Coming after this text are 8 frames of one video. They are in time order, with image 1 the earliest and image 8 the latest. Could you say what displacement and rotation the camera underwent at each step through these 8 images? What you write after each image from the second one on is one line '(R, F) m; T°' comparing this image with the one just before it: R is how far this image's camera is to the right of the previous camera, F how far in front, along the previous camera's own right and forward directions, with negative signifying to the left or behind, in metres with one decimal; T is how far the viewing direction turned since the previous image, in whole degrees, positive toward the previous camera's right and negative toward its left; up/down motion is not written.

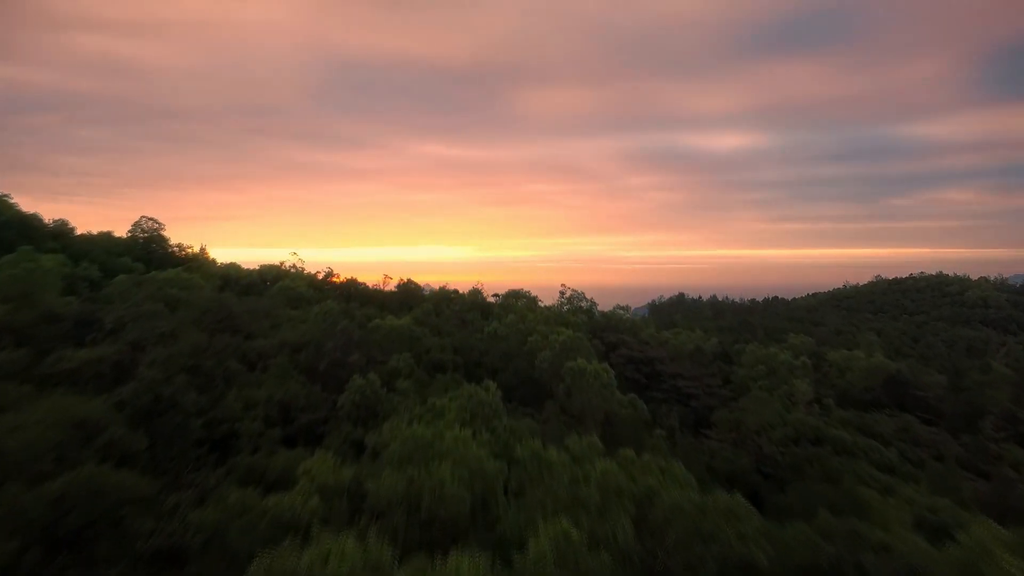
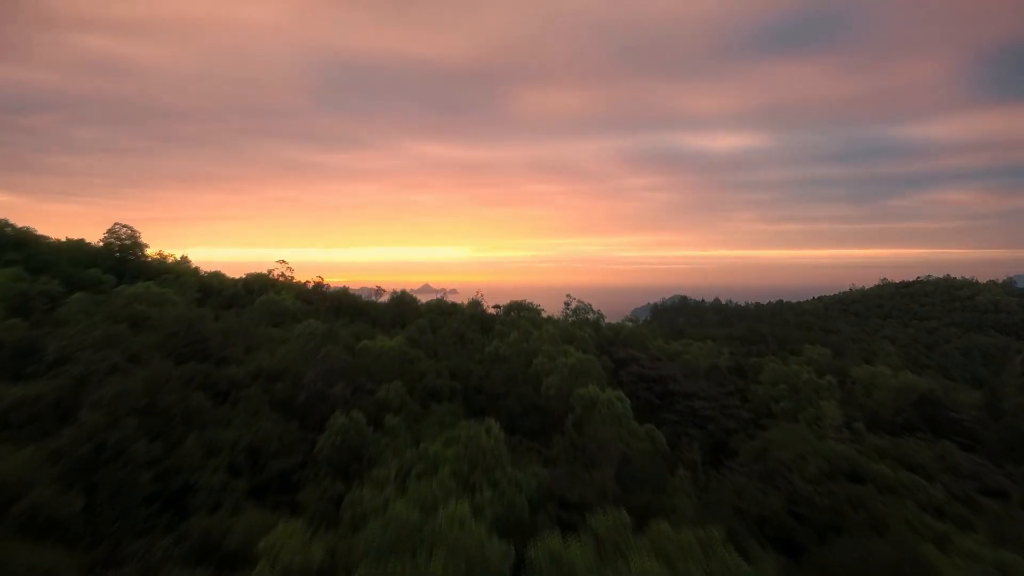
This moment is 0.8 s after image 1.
(-0.1, +0.9) m; 0°
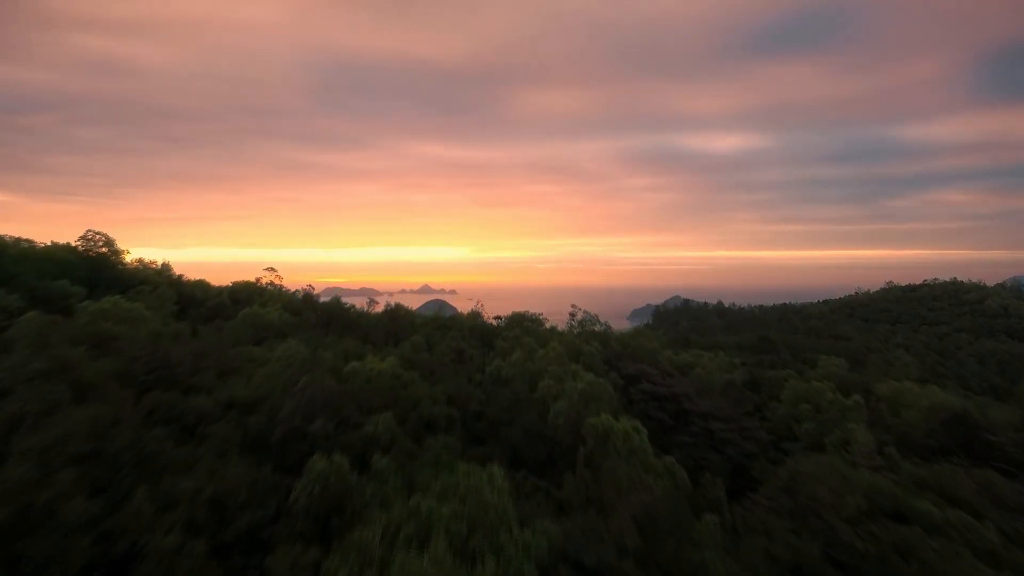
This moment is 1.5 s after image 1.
(-0.1, +0.8) m; 0°
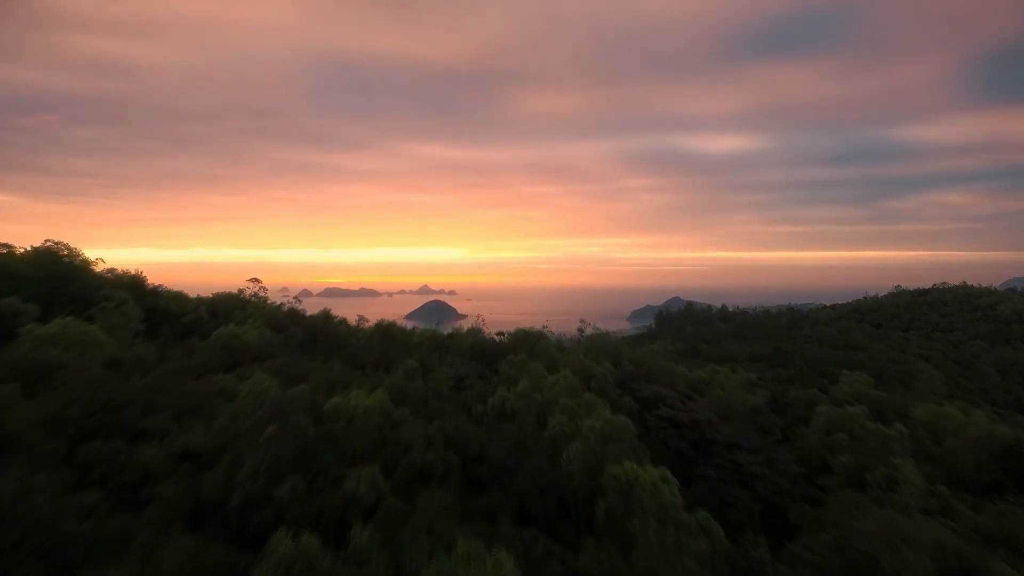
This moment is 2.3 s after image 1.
(-0.1, +1.0) m; 0°
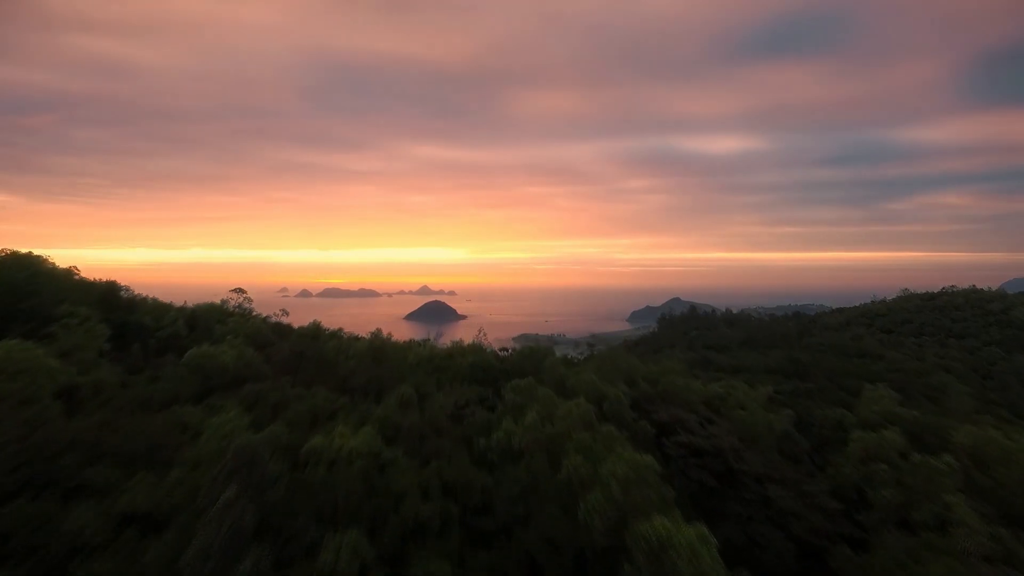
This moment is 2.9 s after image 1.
(-0.1, +0.9) m; 0°
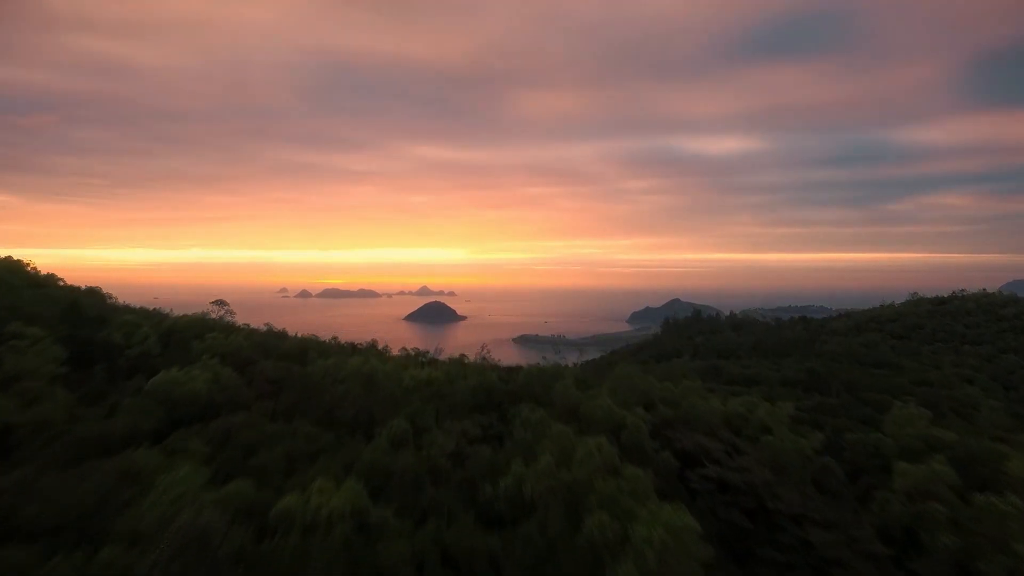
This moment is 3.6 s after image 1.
(-0.1, +0.9) m; 0°
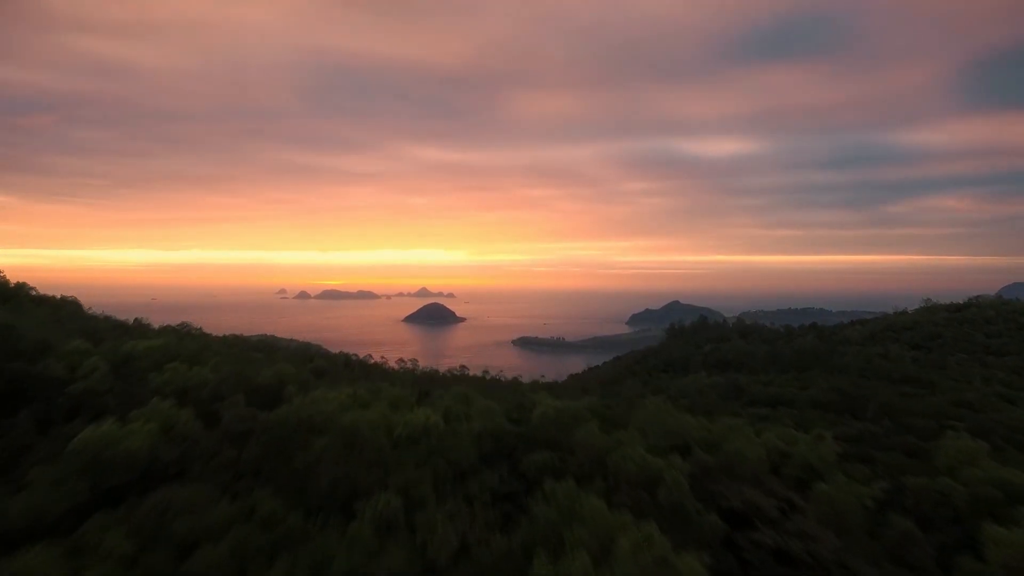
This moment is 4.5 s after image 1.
(-0.2, +1.4) m; 0°
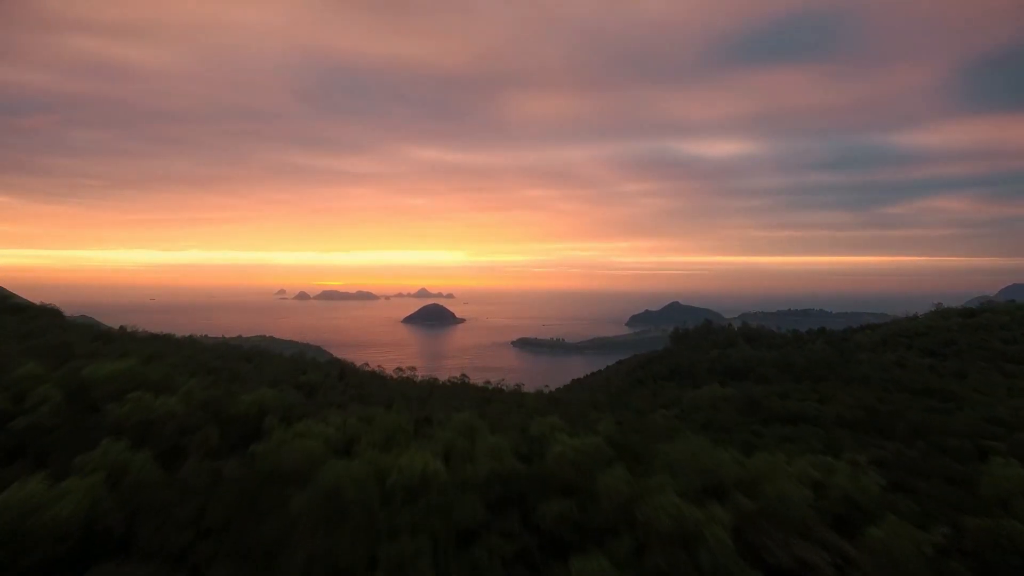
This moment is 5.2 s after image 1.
(-0.2, +1.0) m; 0°
